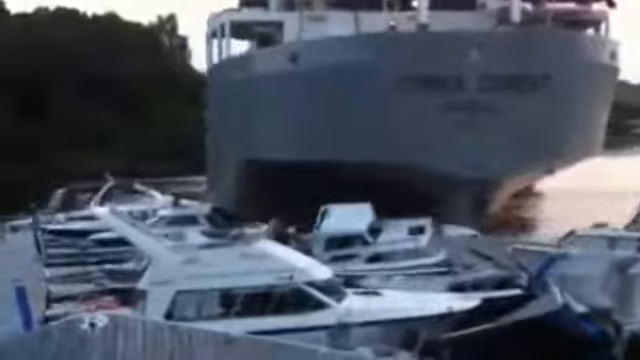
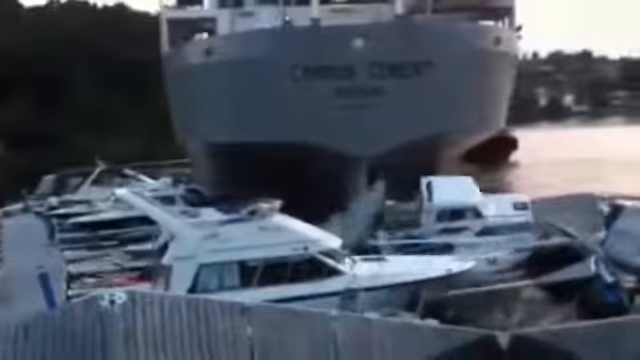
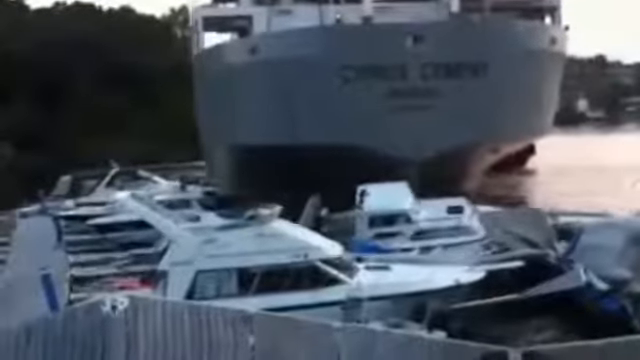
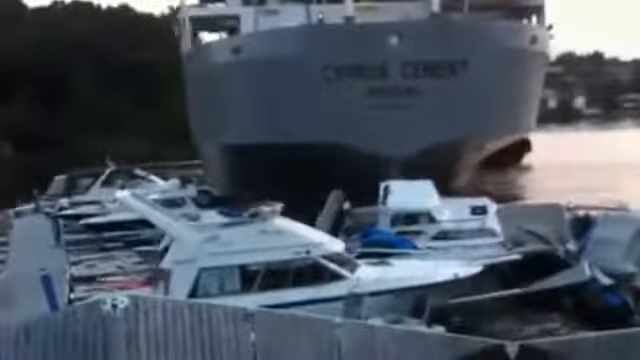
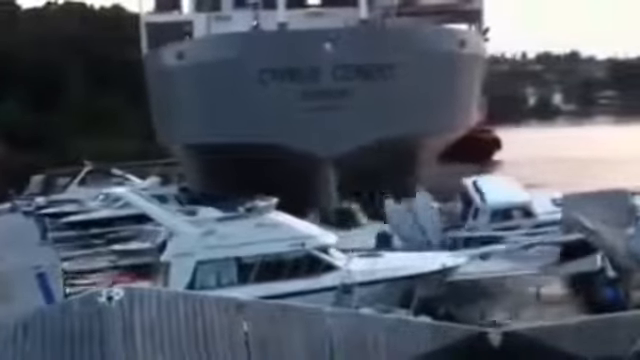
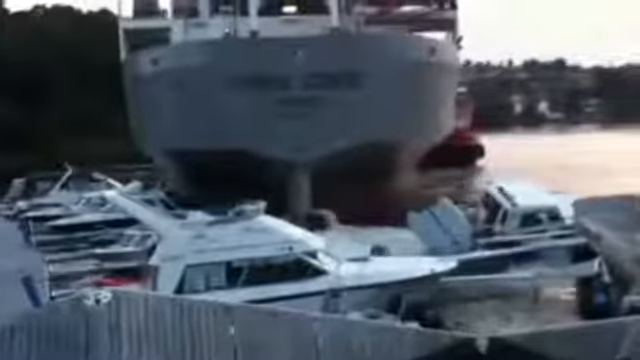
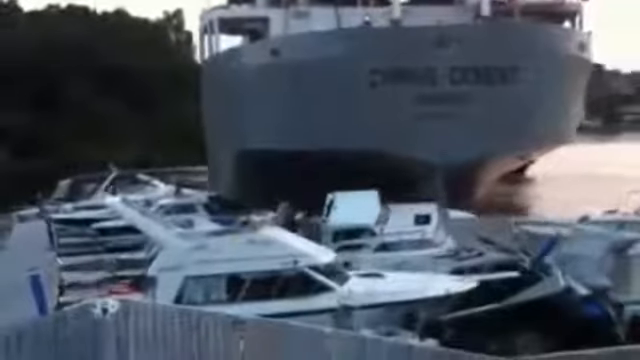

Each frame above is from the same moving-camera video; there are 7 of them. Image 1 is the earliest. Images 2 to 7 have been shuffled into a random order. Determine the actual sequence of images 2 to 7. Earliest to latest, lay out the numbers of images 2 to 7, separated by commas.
7, 3, 4, 2, 5, 6
